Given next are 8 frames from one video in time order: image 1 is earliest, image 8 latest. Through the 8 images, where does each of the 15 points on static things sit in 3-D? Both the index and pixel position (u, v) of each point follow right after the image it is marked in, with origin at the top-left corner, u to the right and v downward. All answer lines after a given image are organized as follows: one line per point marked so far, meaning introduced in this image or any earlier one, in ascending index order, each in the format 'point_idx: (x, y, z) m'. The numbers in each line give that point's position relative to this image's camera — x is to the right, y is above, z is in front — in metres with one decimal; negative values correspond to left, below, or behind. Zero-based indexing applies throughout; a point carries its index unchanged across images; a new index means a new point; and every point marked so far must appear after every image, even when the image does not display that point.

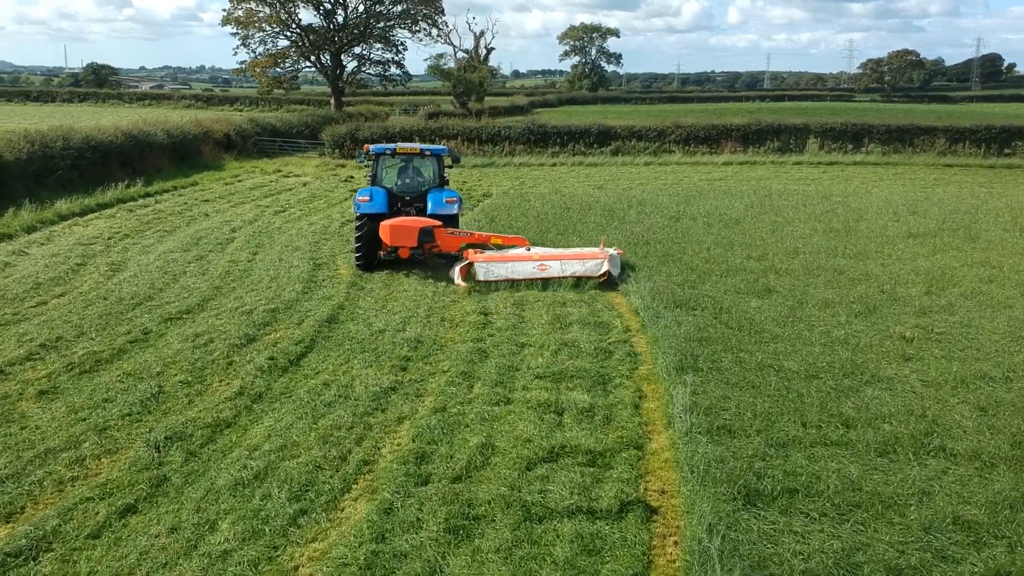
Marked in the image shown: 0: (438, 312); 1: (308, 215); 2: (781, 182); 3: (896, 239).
0: (-0.6, -0.2, +7.9) m
1: (-2.9, +1.0, +14.0) m
2: (+5.0, +2.0, +18.0) m
3: (+4.3, +0.6, +11.1) m
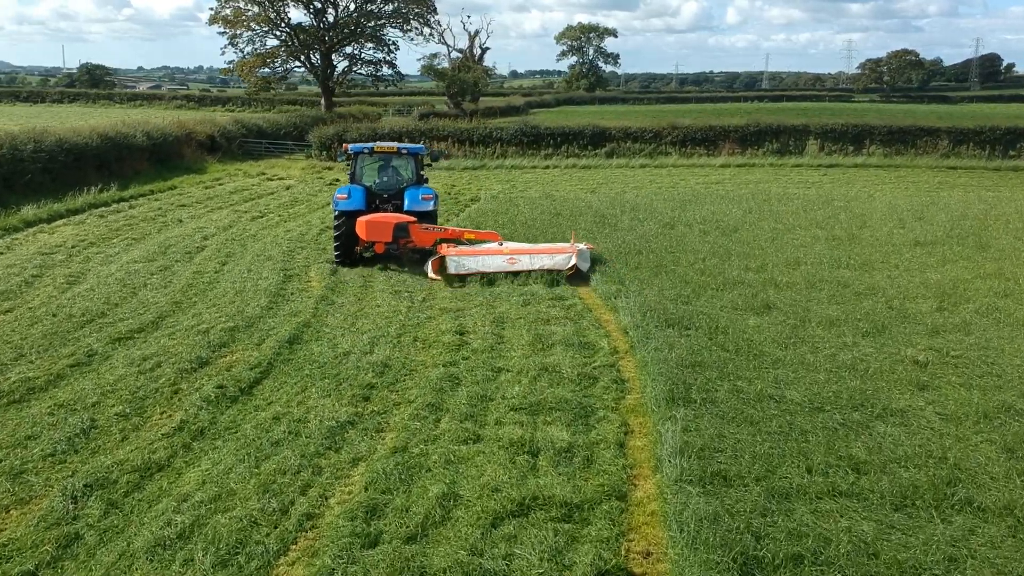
0: (-0.8, -0.3, +7.3) m
1: (-3.1, +0.9, +13.4) m
2: (+4.8, +1.8, +17.4) m
3: (+4.2, +0.4, +10.5) m
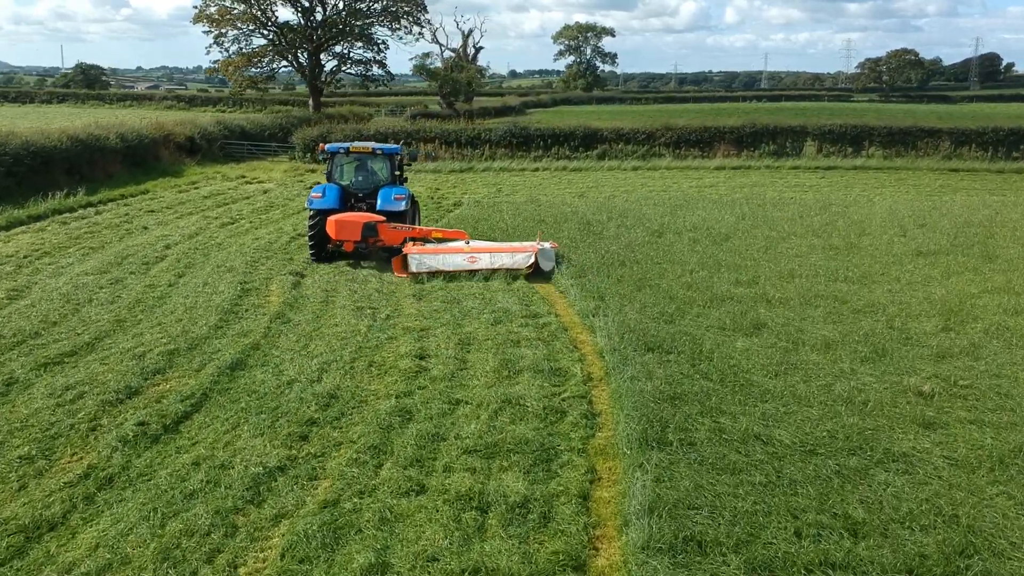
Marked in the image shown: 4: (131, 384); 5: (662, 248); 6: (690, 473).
0: (-1.0, -0.4, +6.7) m
1: (-3.3, +0.8, +12.8) m
2: (+4.5, +1.7, +16.8) m
3: (+3.9, +0.3, +9.9) m
4: (-2.3, -0.6, +6.0) m
5: (+1.6, +0.4, +10.4) m
6: (+0.8, -0.8, +4.4) m
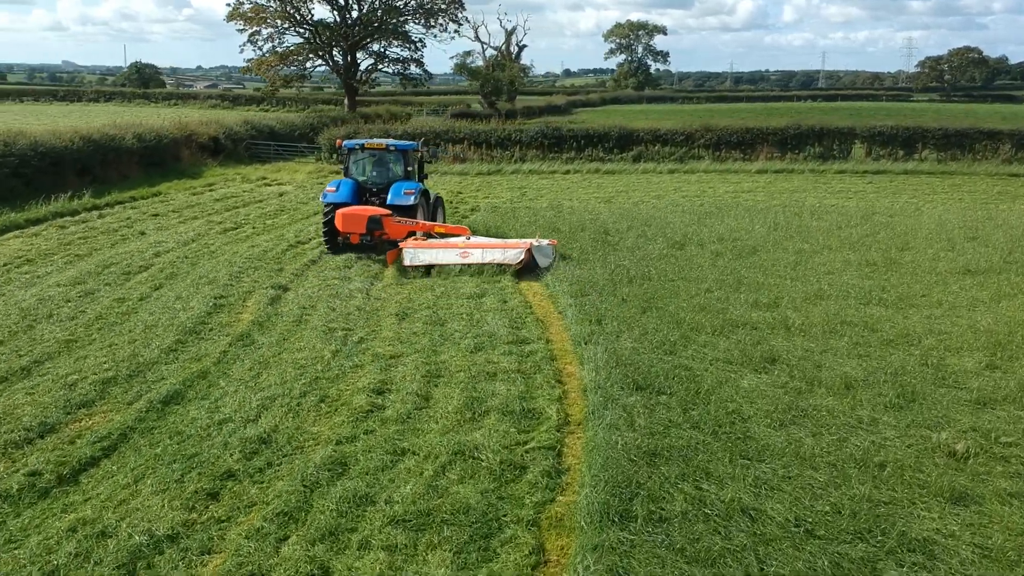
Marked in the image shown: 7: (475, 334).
0: (-1.2, -0.6, +5.9) m
1: (-3.1, +0.7, +12.2) m
2: (+4.9, +1.5, +15.7) m
3: (+4.0, +0.1, +8.9) m
4: (-2.5, -0.7, +5.4) m
5: (+1.6, +0.3, +9.5) m
6: (+0.5, -1.0, +3.6) m
7: (-0.3, -0.3, +7.1) m
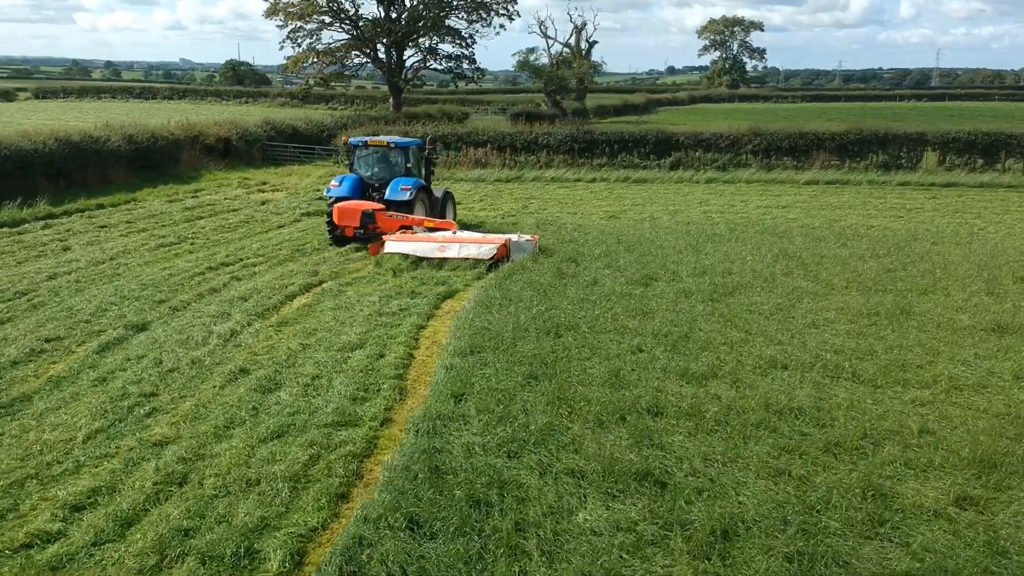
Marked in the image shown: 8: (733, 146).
0: (-2.2, -0.9, +4.4) m
1: (-3.5, +0.4, +10.8) m
2: (+4.9, +1.0, +13.5) m
3: (+3.2, -0.3, +6.8) m
4: (-3.7, -1.0, +4.0) m
5: (+0.9, -0.1, +7.7) m
6: (-0.8, -1.4, +1.9) m
7: (-1.2, -0.7, +5.5) m
8: (+4.2, +2.7, +18.8) m
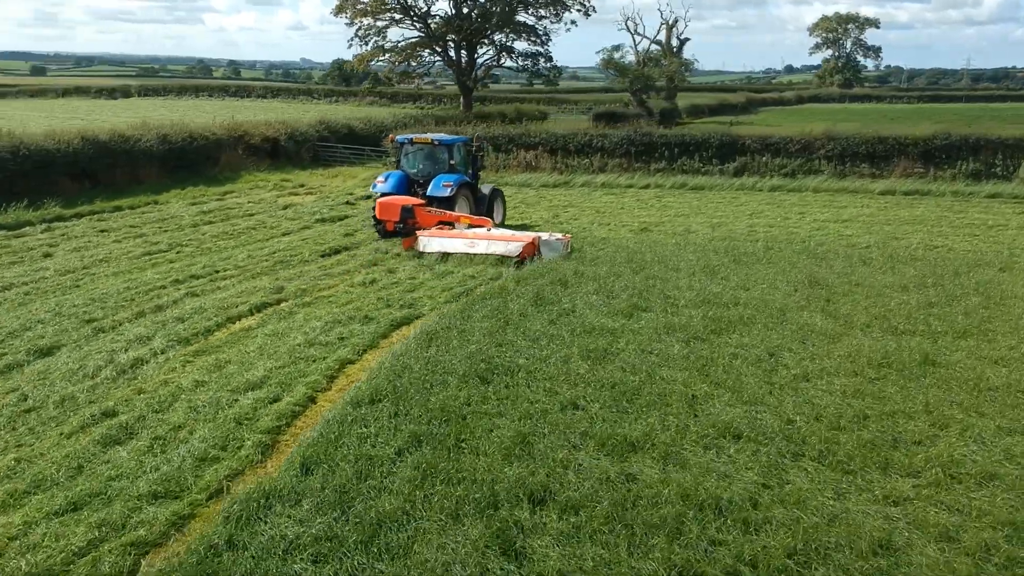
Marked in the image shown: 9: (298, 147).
0: (-2.9, -1.1, +3.7) m
1: (-3.5, +0.3, +10.1) m
2: (+5.1, +0.7, +11.9) m
3: (+2.7, -0.6, +5.5) m
4: (-4.4, -1.1, +3.4) m
5: (+0.6, -0.4, +6.6) m
6: (-1.8, -1.6, +1.0) m
7: (-1.8, -0.9, +4.6) m
8: (+5.1, +2.4, +17.3) m
9: (-4.3, +2.8, +19.7) m
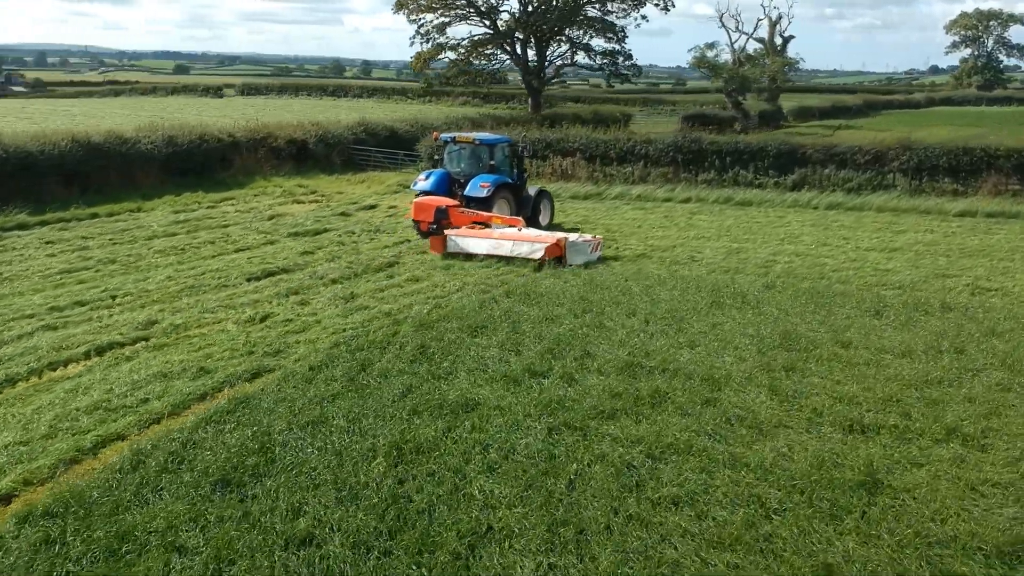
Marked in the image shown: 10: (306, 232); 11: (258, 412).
0: (-4.3, -1.3, +2.6) m
1: (-4.0, +0.1, +9.0) m
2: (+4.9, +0.2, +9.7) m
3: (+1.6, -1.0, +3.6) m
4: (-5.8, -1.3, +2.5) m
5: (-0.4, -0.7, +5.0) m
6: (-3.5, -1.8, -0.2) m
7: (-3.0, -1.1, +3.4) m
8: (+5.6, +1.9, +15.0) m
9: (-3.5, +2.6, +18.6) m
10: (-2.5, +0.7, +11.8) m
11: (-1.3, -0.7, +5.2) m
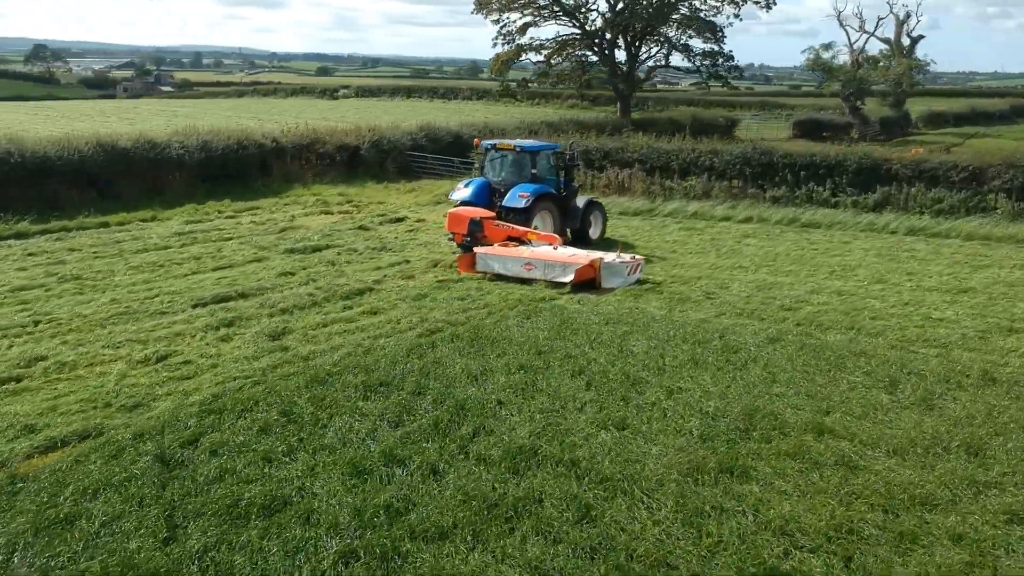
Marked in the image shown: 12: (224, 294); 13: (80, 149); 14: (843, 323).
0: (-5.4, -1.4, +2.0) m
1: (-4.2, -0.1, +8.4) m
2: (+4.7, -0.2, +7.9) m
3: (+0.6, -1.3, +2.2) m
4: (-6.9, -1.4, +2.1) m
5: (-1.2, -1.0, +3.9) m
6: (-5.0, -2.0, -0.9) m
7: (-4.0, -1.3, +2.6) m
8: (+6.1, +1.4, +13.0) m
9: (-2.3, +2.4, +17.7) m
10: (-2.3, +0.4, +10.9) m
11: (-2.1, -0.9, +4.2) m
12: (-2.5, -0.1, +8.6) m
13: (-5.8, +1.9, +13.3) m
14: (+2.6, -0.3, +7.5) m
